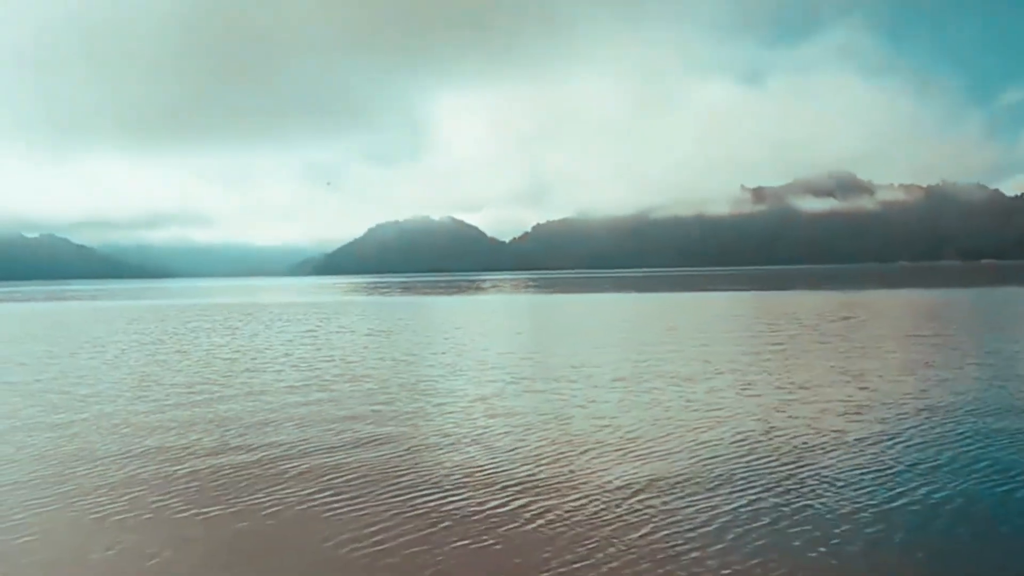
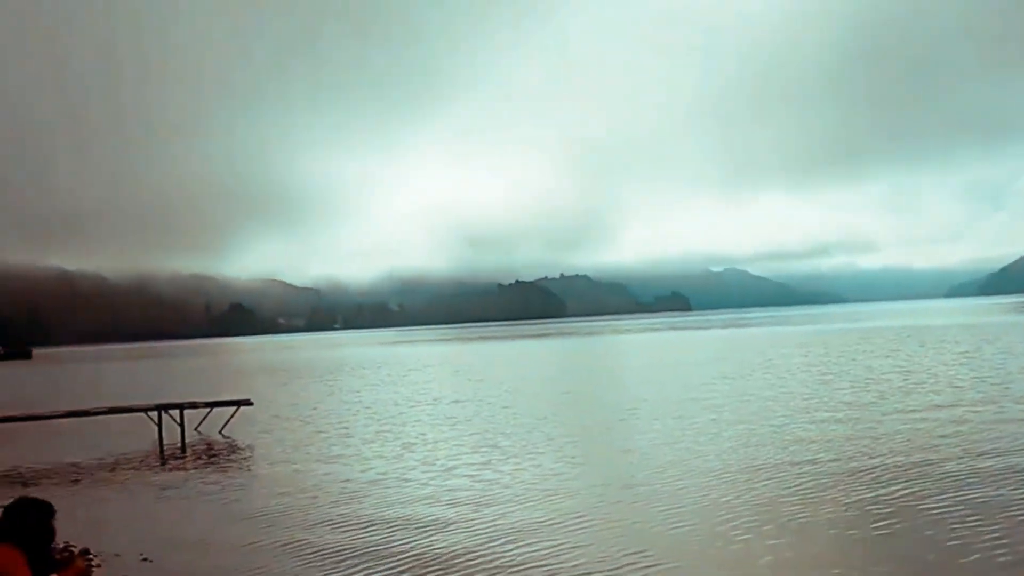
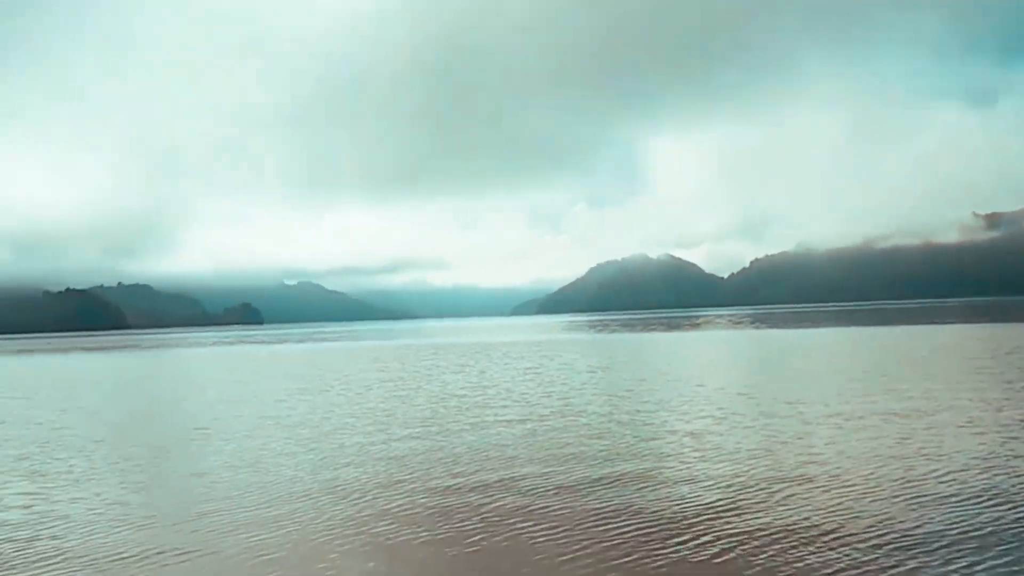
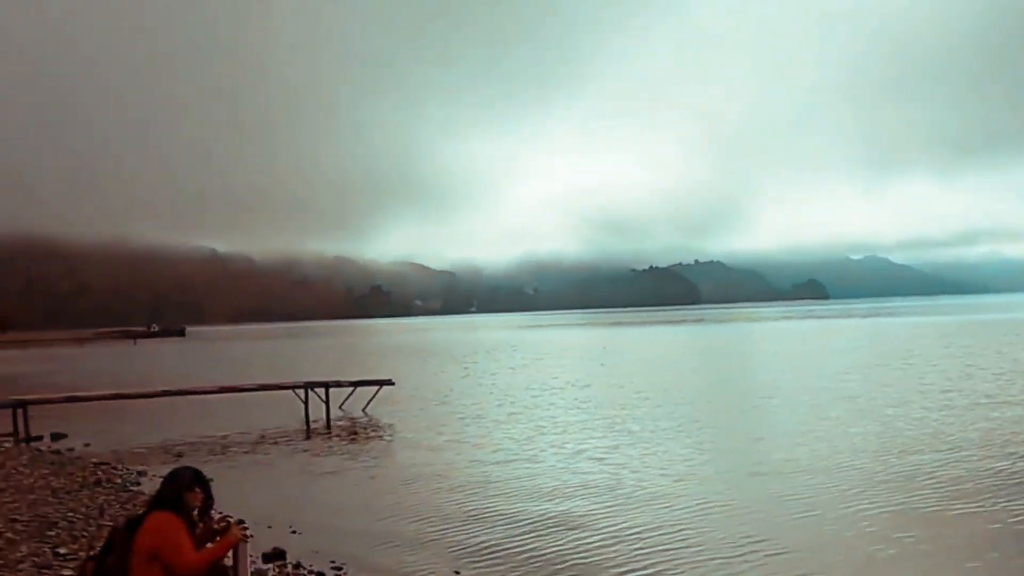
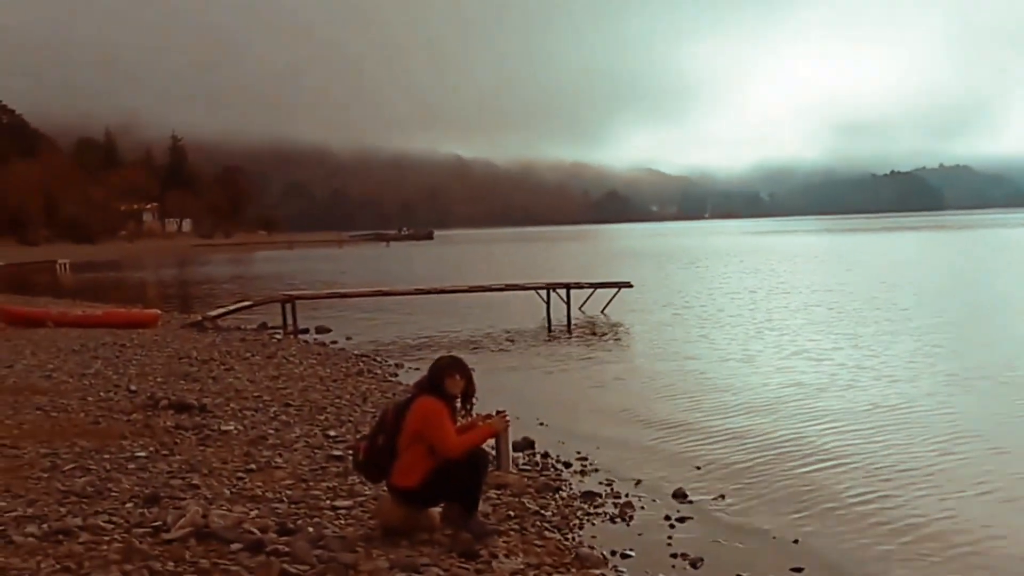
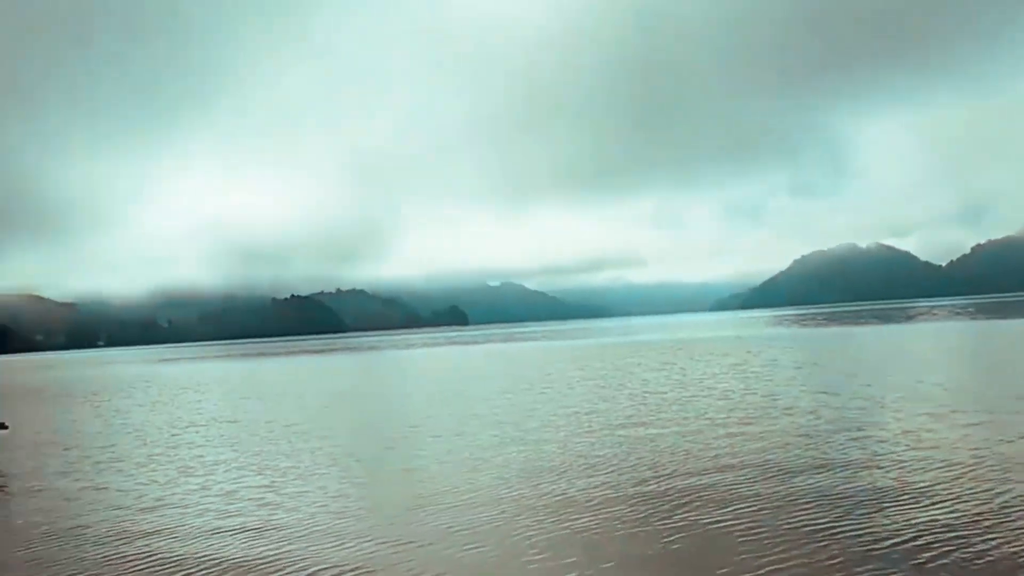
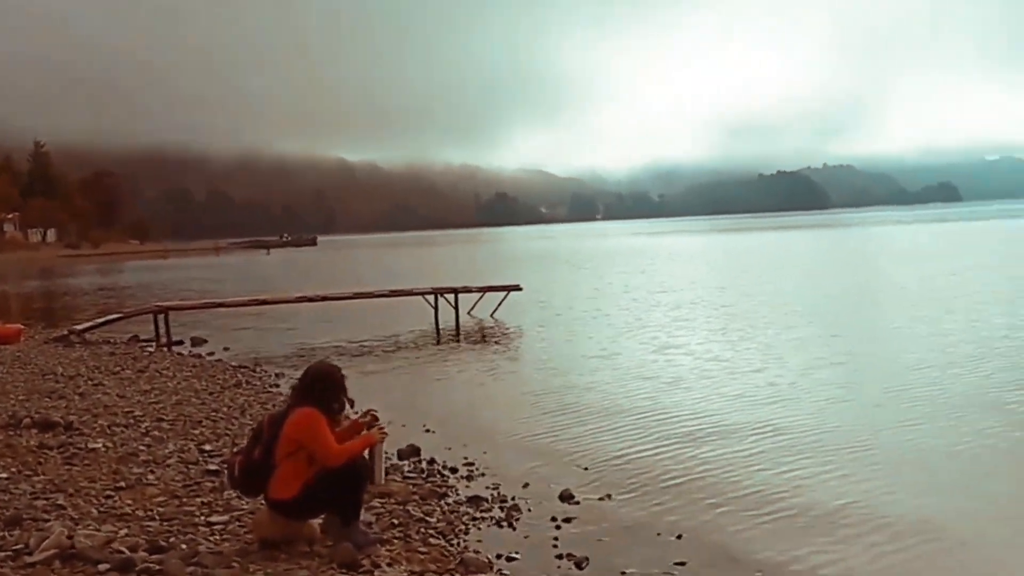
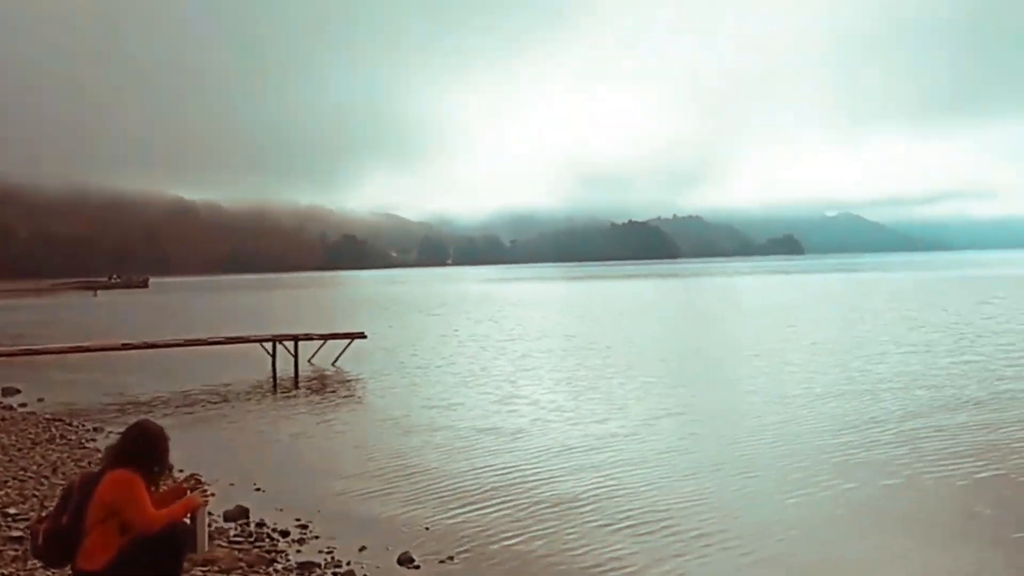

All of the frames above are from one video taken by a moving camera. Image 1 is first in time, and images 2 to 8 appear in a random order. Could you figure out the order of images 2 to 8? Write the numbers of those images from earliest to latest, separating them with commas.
3, 6, 2, 4, 5, 7, 8
